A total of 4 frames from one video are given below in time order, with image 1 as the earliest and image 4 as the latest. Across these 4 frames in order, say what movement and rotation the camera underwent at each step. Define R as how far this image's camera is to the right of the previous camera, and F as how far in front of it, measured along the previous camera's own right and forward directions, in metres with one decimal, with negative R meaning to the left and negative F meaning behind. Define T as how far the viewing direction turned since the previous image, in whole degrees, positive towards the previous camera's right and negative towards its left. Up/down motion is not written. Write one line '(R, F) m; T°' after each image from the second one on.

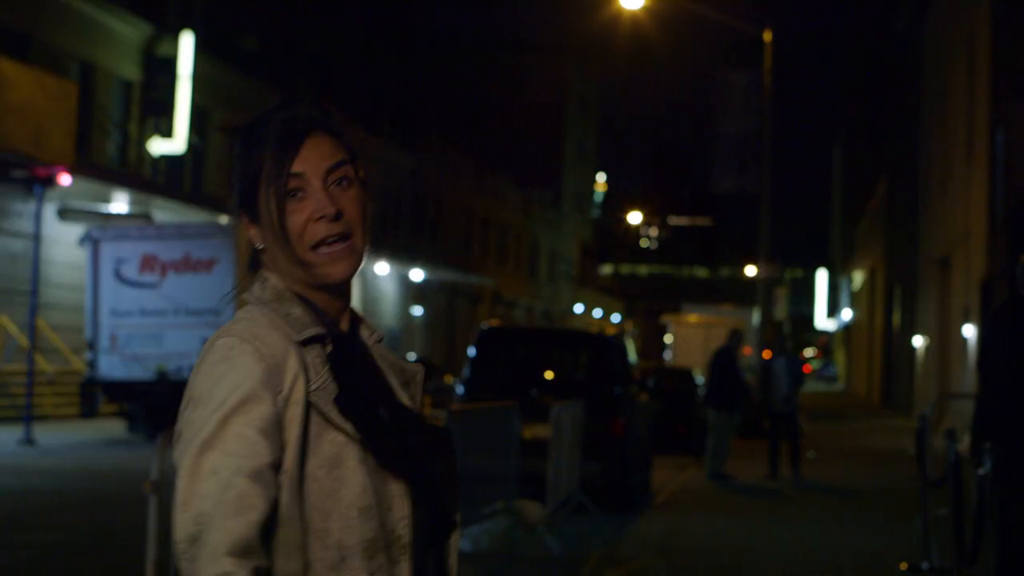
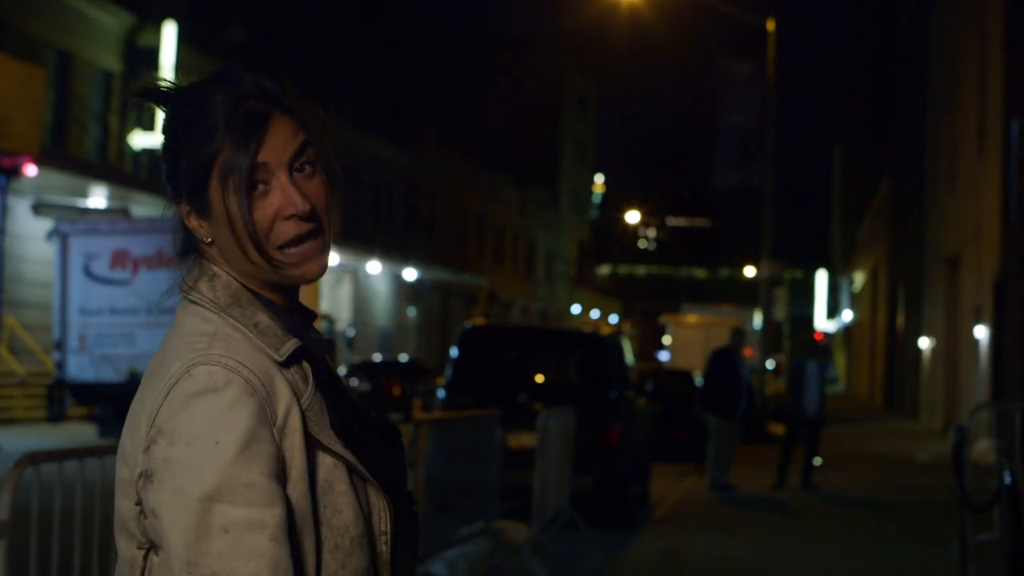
(+0.1, +1.1) m; 0°
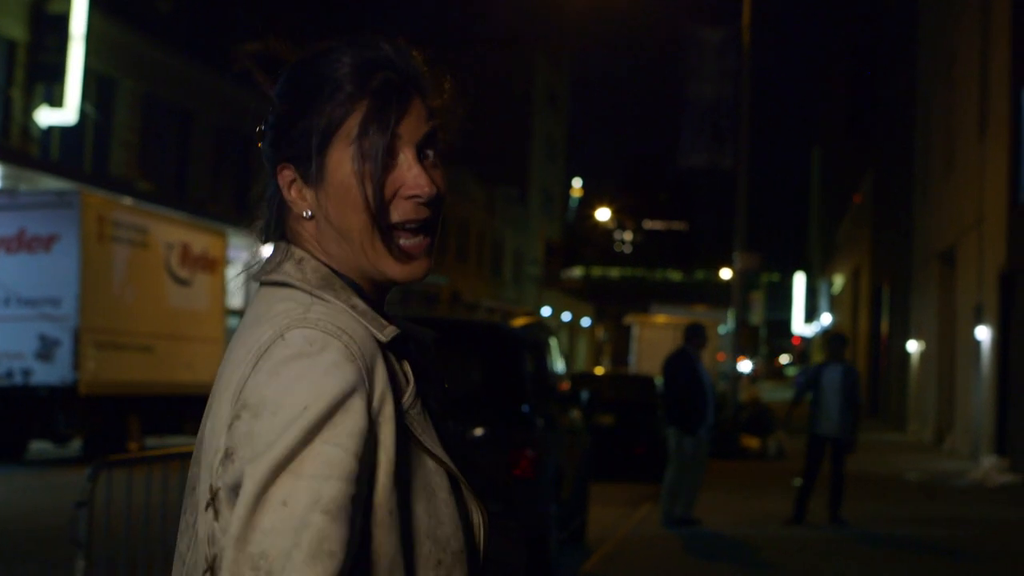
(+0.6, +3.1) m; +1°
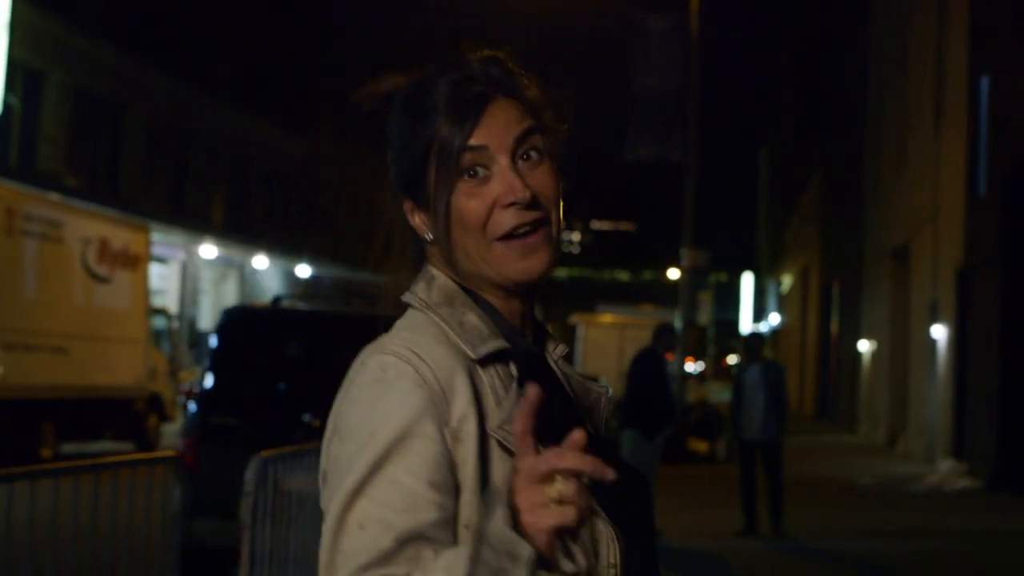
(+0.1, +0.9) m; +2°
